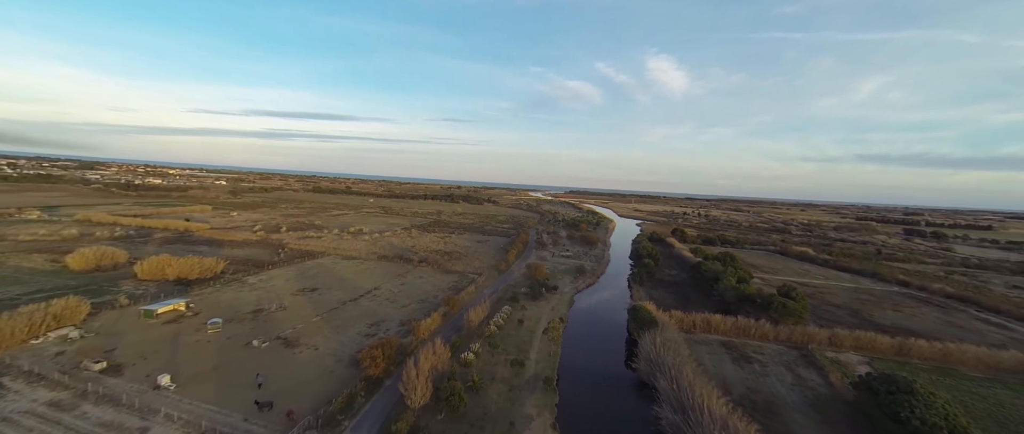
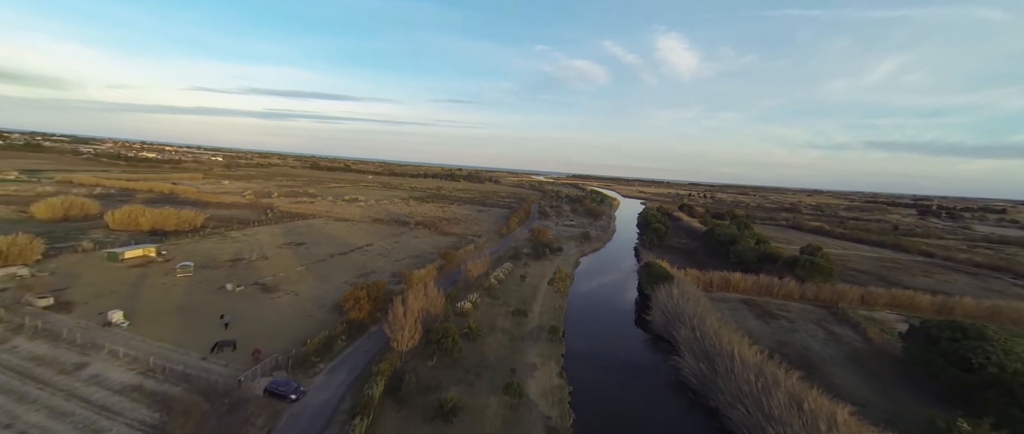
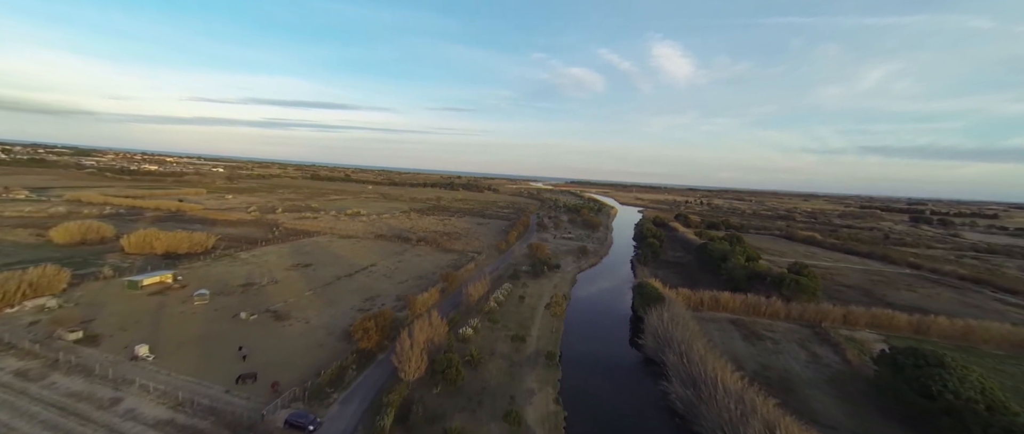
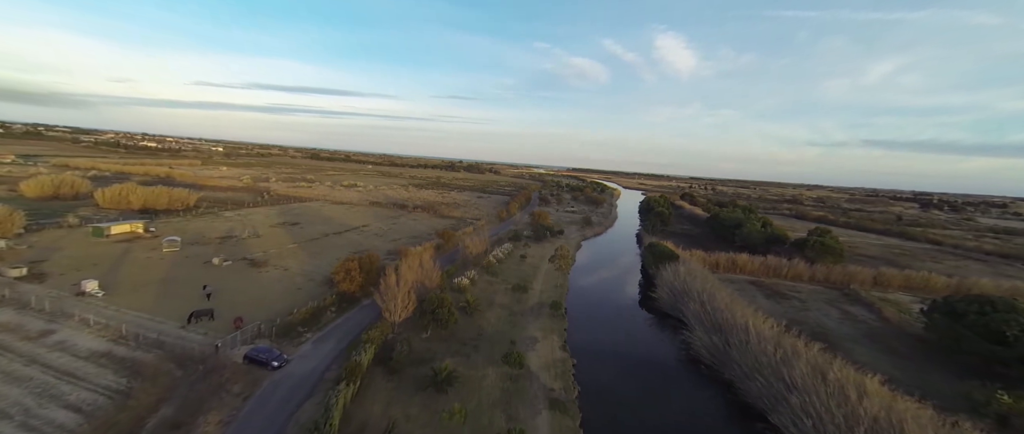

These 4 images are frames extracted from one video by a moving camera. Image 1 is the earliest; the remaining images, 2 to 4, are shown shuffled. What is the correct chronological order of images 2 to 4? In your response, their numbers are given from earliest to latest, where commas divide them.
3, 2, 4
